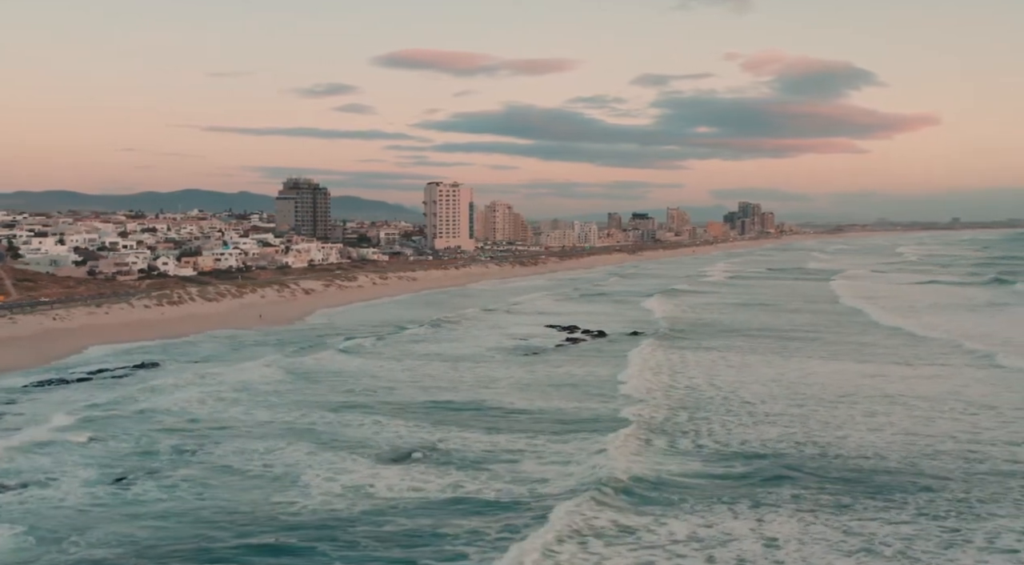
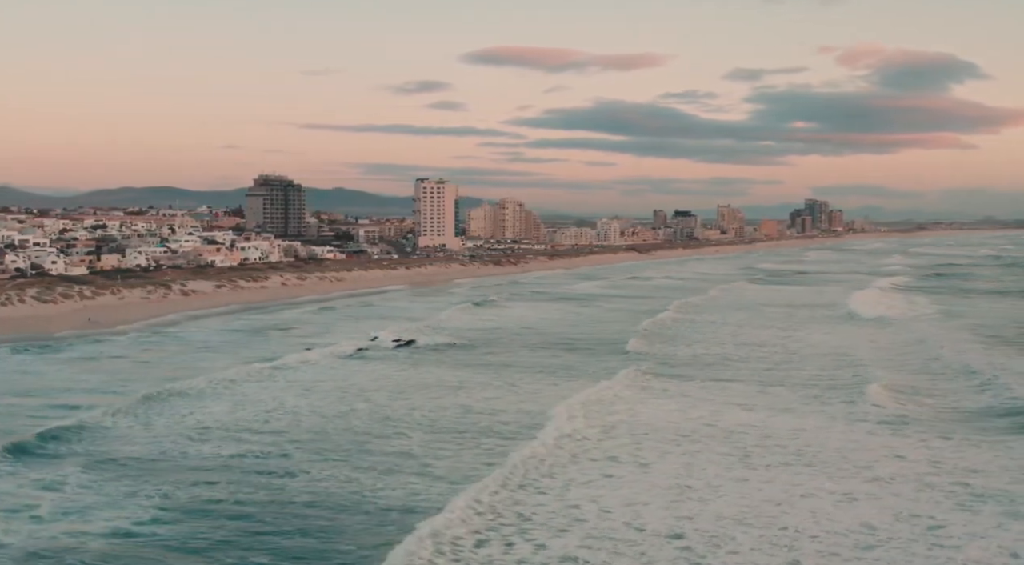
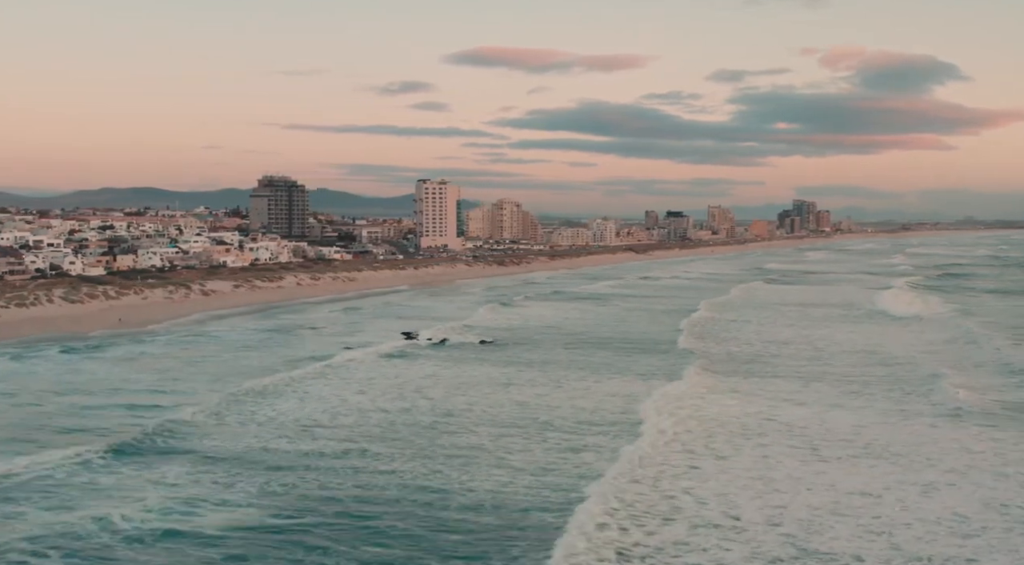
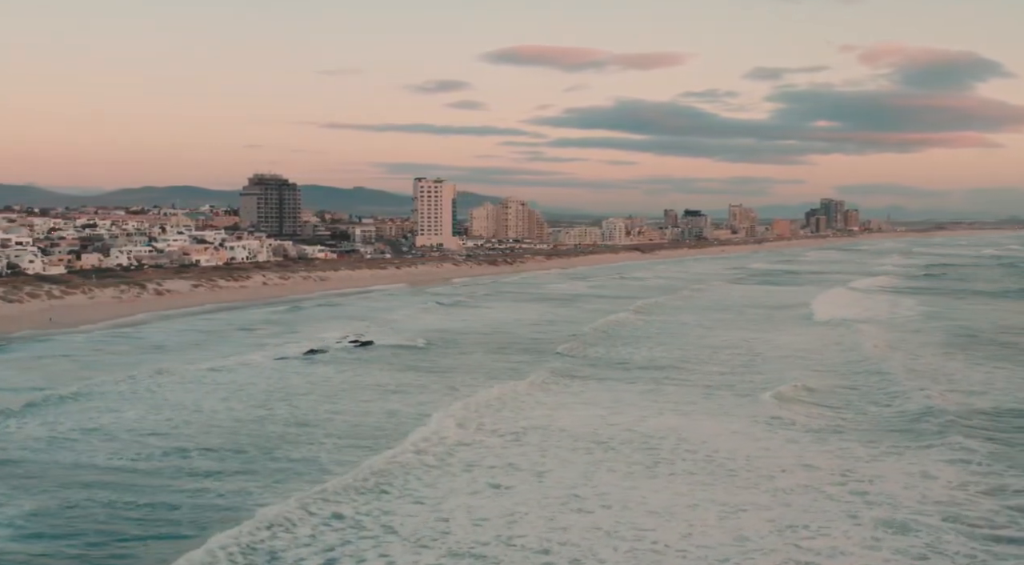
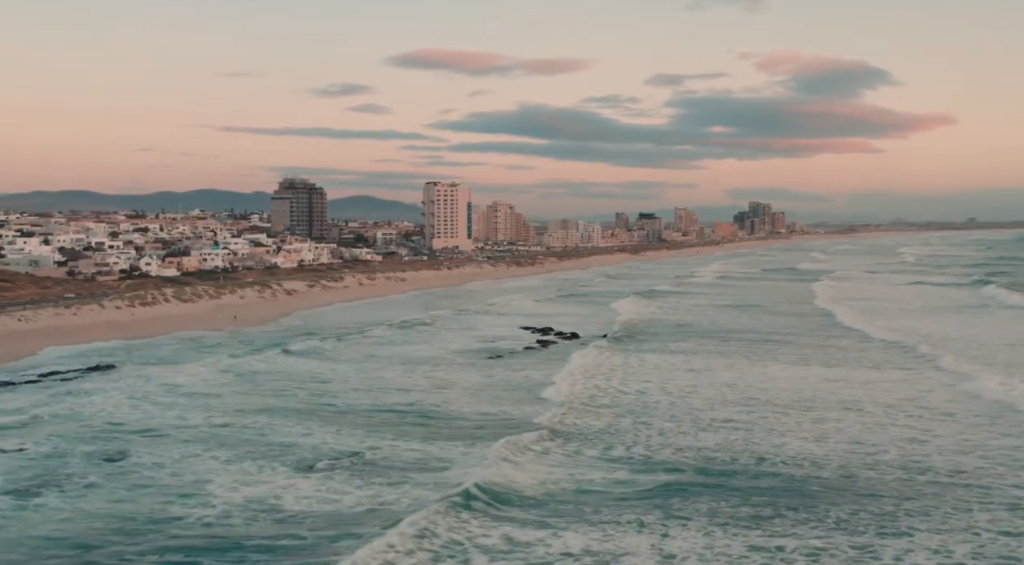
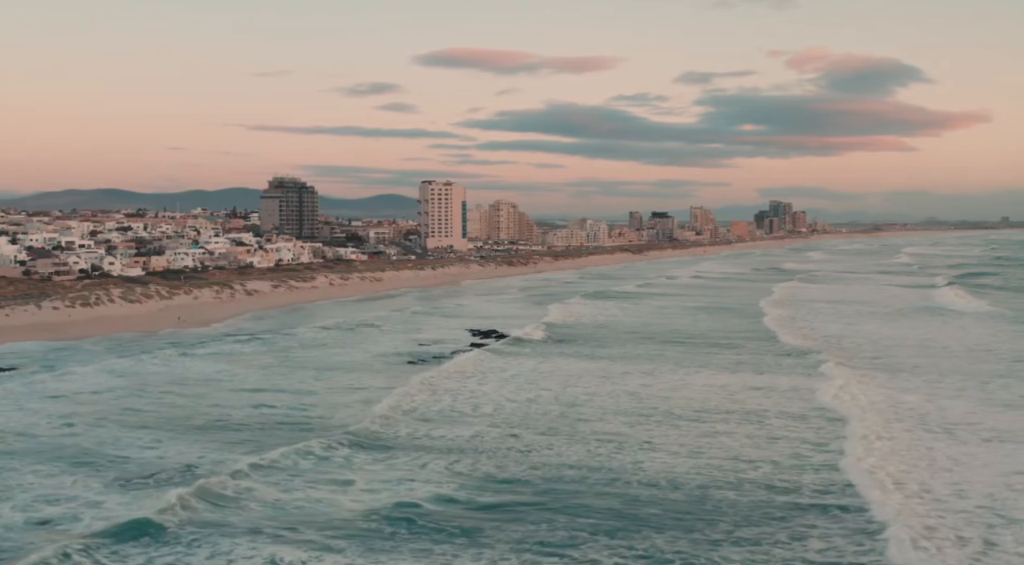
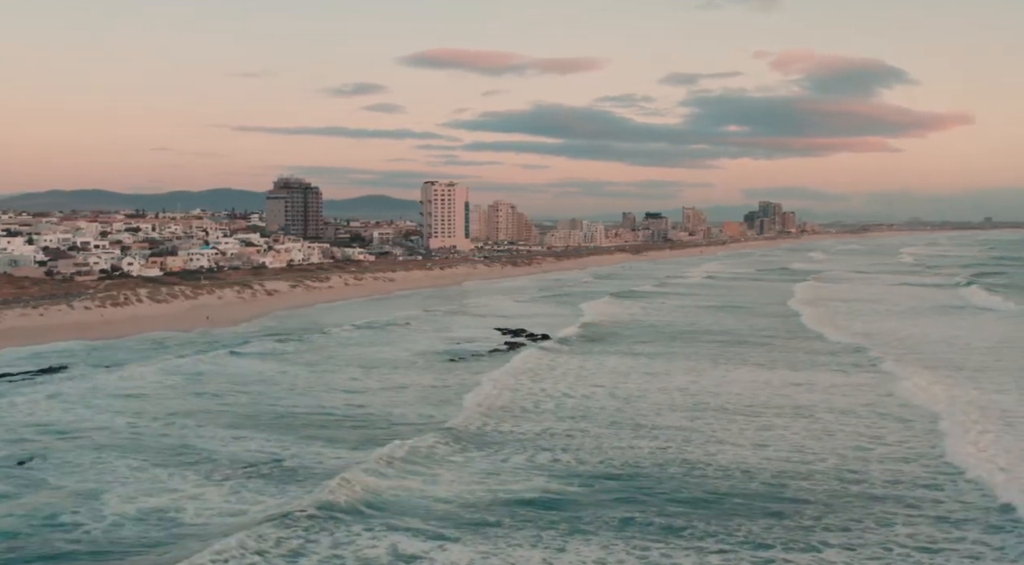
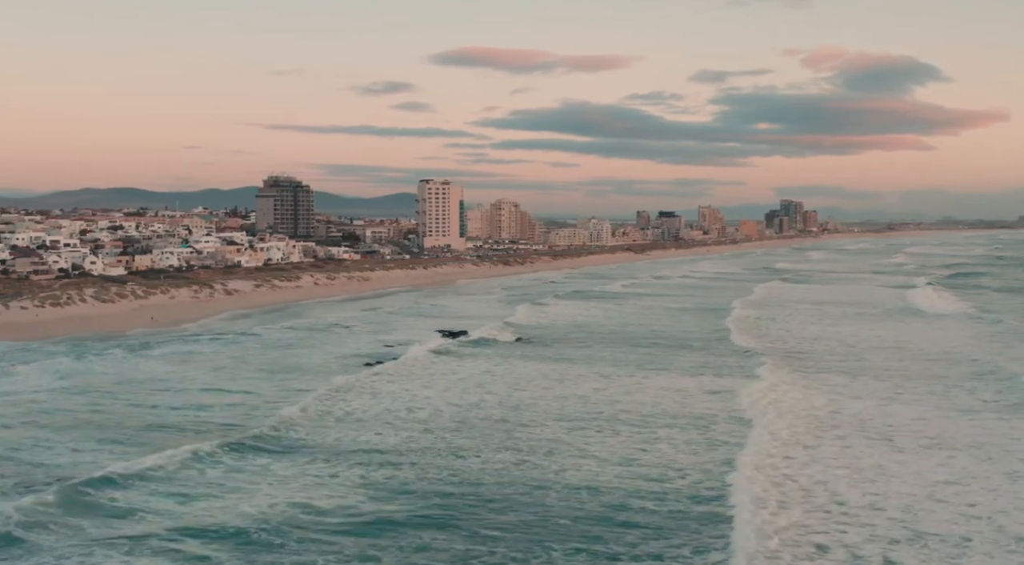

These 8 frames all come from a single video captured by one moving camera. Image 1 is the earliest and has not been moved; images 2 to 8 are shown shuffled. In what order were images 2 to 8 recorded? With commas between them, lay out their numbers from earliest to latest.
5, 7, 6, 8, 3, 2, 4
